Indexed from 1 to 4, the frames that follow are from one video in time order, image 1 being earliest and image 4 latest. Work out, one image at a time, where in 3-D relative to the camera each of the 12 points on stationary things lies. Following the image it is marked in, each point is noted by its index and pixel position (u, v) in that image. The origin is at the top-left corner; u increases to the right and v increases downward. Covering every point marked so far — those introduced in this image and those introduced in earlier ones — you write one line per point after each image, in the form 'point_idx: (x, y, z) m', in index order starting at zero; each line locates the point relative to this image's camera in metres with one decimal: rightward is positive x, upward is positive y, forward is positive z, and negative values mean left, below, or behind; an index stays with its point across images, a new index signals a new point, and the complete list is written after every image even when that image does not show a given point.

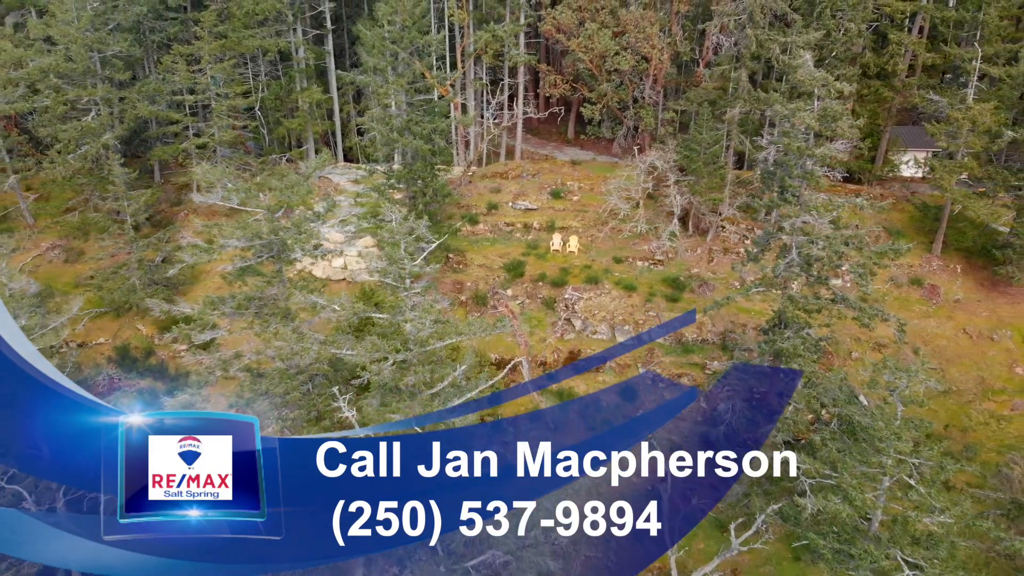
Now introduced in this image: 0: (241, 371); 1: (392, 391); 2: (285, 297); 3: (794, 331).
0: (-6.6, -2.1, +14.2) m
1: (-2.2, -1.8, +10.8) m
2: (-5.2, -0.2, +13.4) m
3: (+6.6, -1.1, +13.8) m
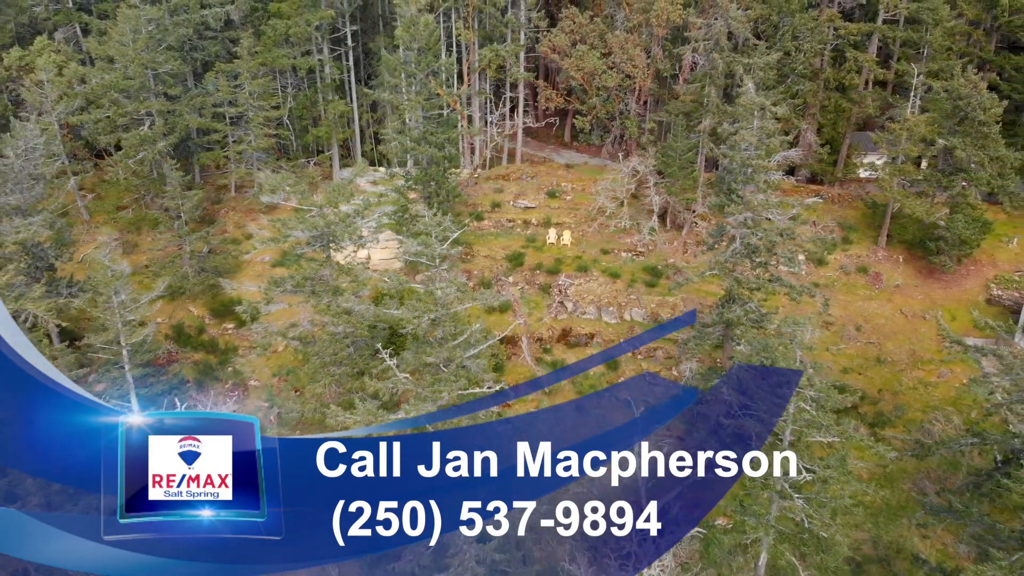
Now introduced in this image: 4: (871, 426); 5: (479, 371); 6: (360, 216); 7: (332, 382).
0: (-6.5, -1.5, +17.5) m
1: (-2.1, -1.3, +14.1) m
2: (-5.1, +0.3, +16.8) m
3: (+6.7, -0.5, +17.2) m
4: (+12.2, -4.7, +19.8) m
5: (-0.8, -2.0, +14.1) m
6: (-4.6, +2.1, +17.5) m
7: (-5.2, -2.8, +16.8) m
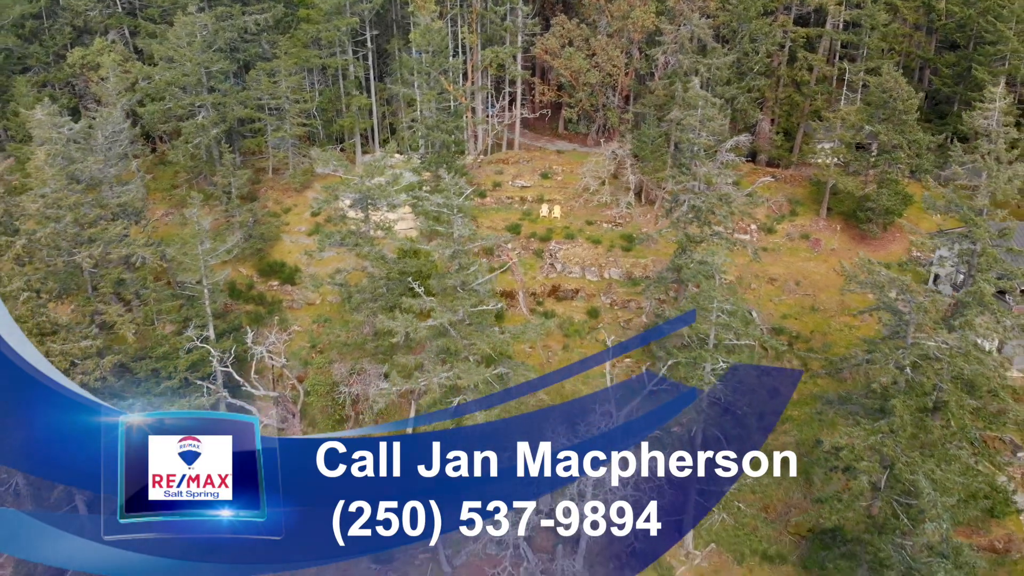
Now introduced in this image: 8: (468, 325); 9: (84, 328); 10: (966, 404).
0: (-6.6, +0.2, +22.2) m
1: (-2.2, +0.4, +18.8) m
2: (-5.2, +2.1, +21.5) m
3: (+6.6, +1.2, +21.9) m
4: (+12.1, -2.9, +24.5) m
5: (-0.8, -0.2, +18.8) m
6: (-4.7, +3.9, +22.2) m
7: (-5.3, -1.0, +21.5) m
8: (-1.4, -1.2, +18.7) m
9: (-13.9, -1.3, +19.0) m
10: (+12.7, -3.2, +16.3) m
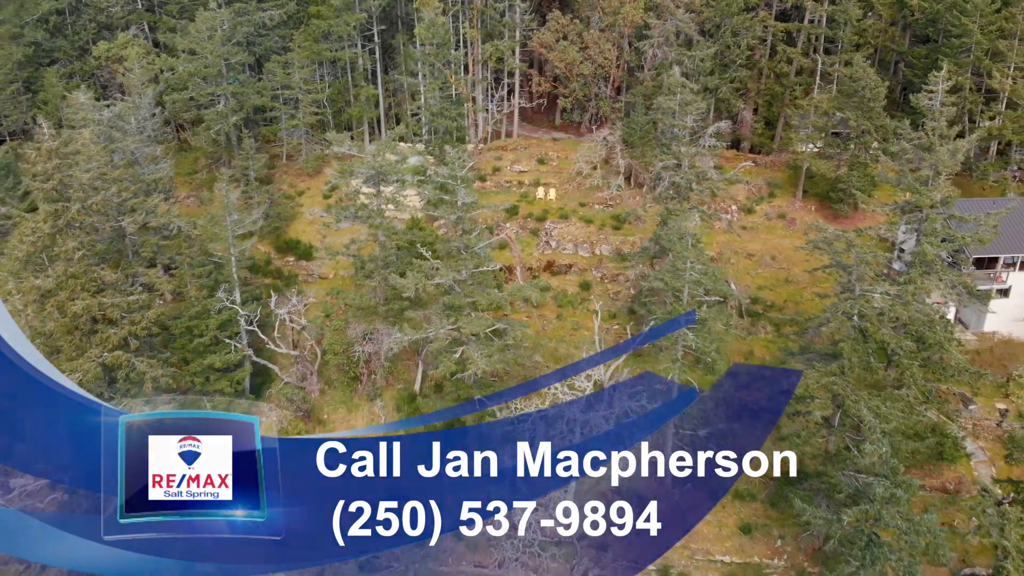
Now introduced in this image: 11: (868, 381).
0: (-6.7, +1.6, +24.5) m
1: (-2.3, +1.8, +21.1) m
2: (-5.3, +3.4, +23.8) m
3: (+6.5, +2.6, +24.2) m
4: (+12.0, -1.6, +26.8) m
5: (-0.9, +1.1, +21.1) m
6: (-4.8, +5.2, +24.5) m
7: (-5.4, +0.3, +23.8) m
8: (-1.5, +0.1, +21.1) m
9: (-14.0, 0.0, +21.3) m
10: (+12.6, -1.9, +18.7) m
11: (+11.7, -3.1, +19.2) m
